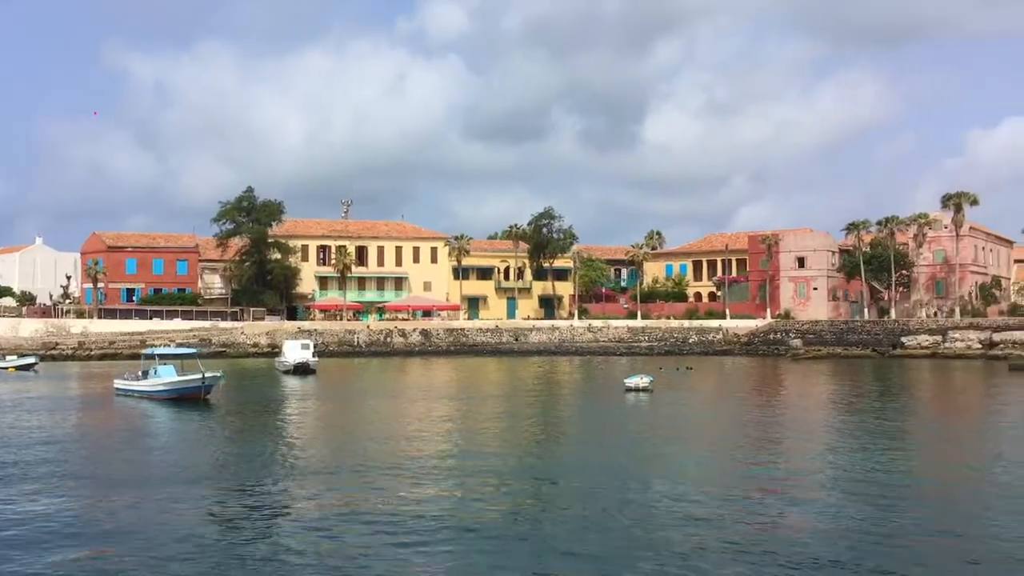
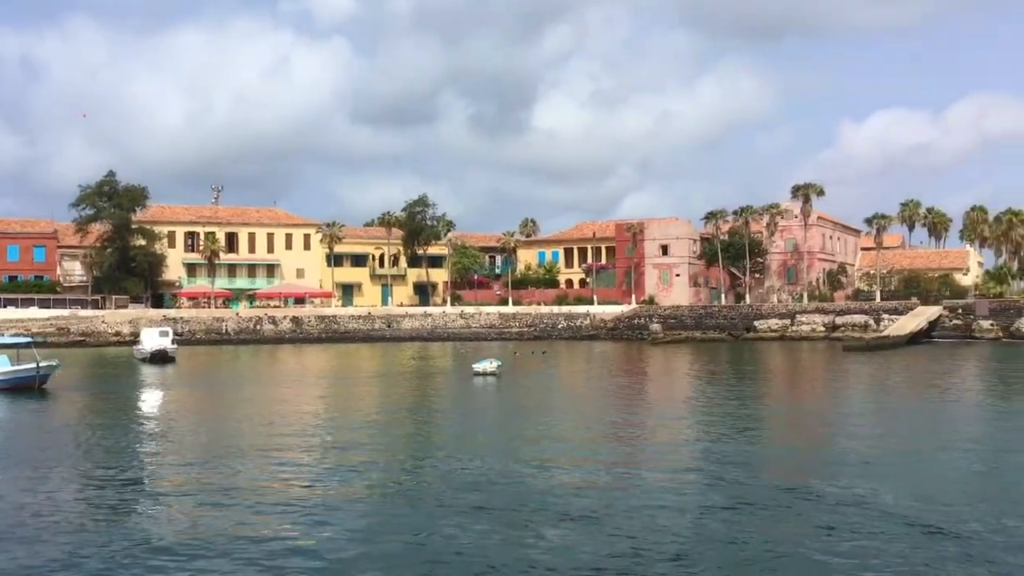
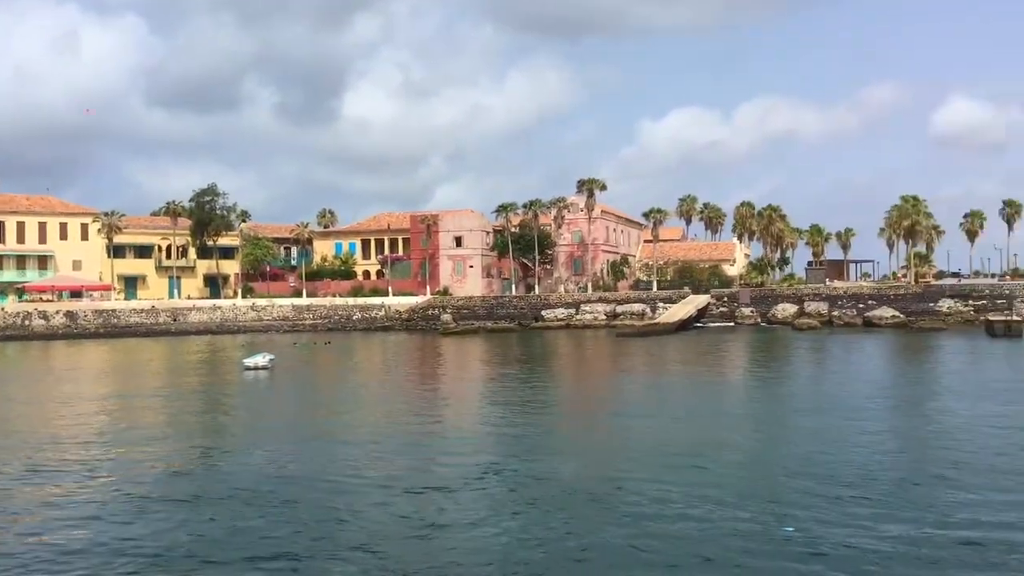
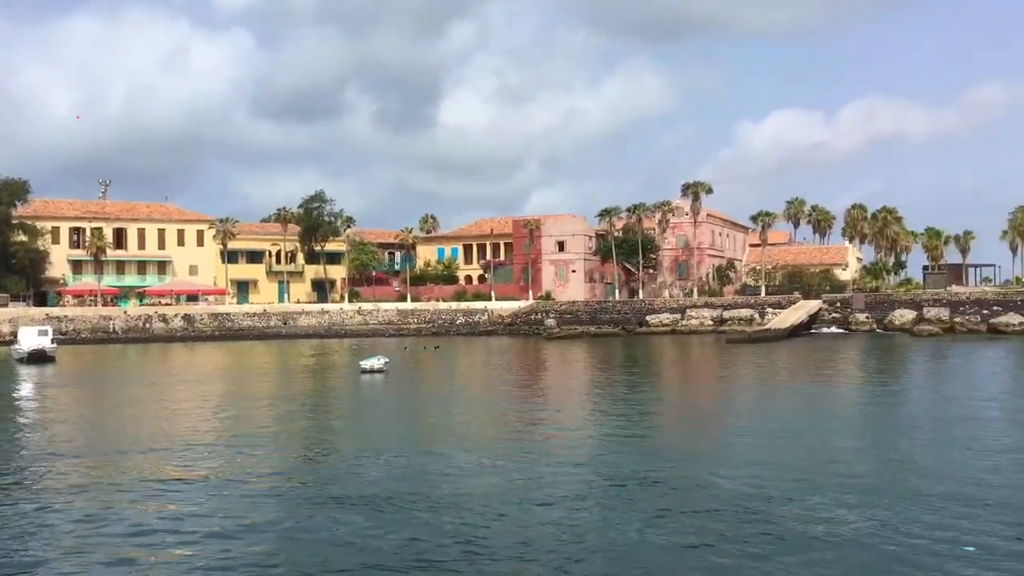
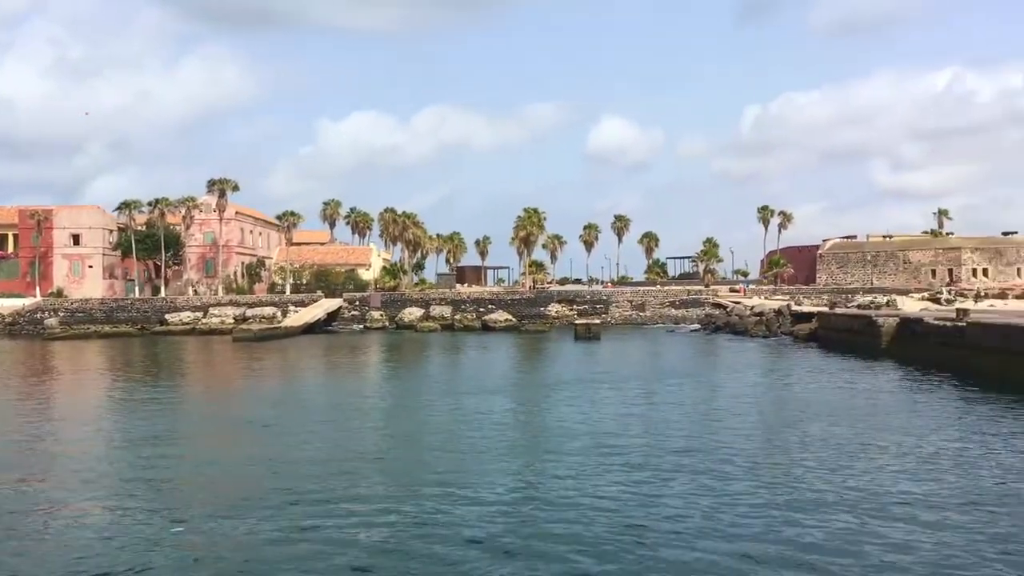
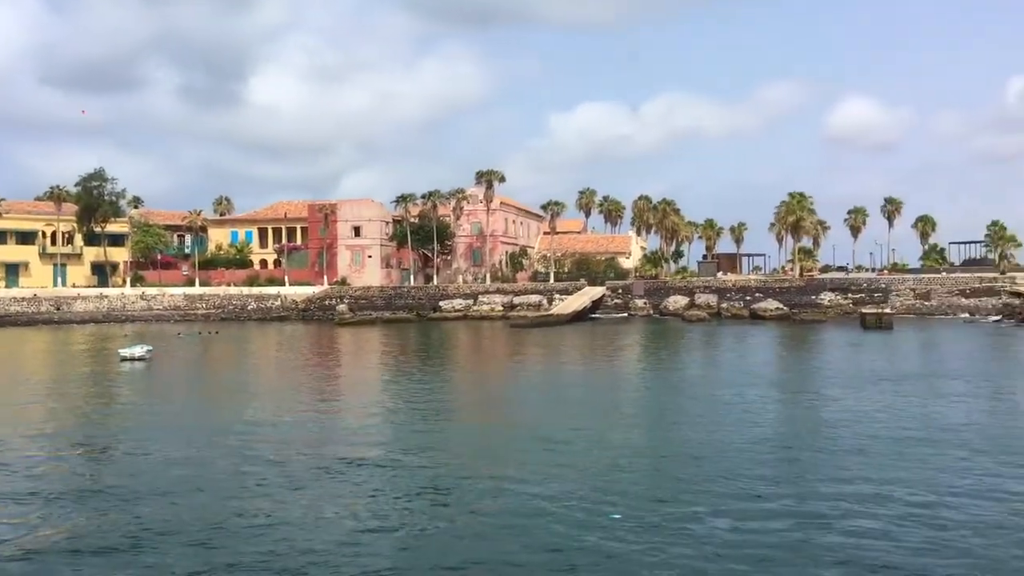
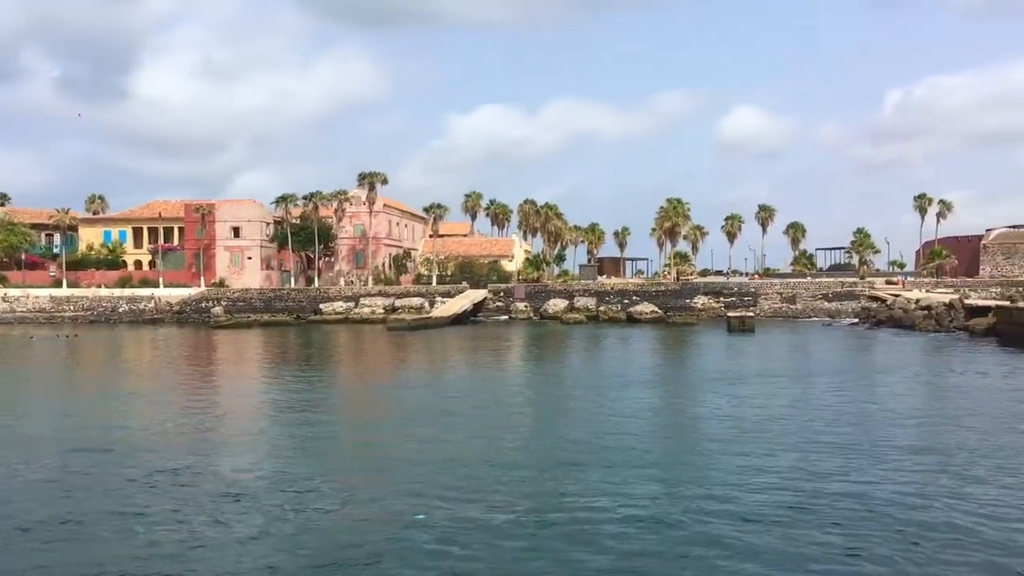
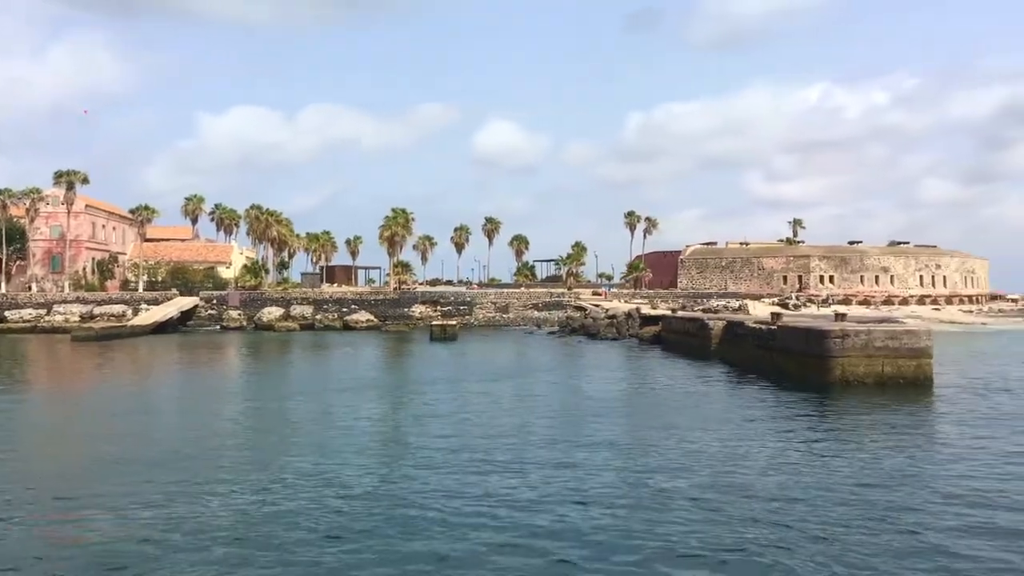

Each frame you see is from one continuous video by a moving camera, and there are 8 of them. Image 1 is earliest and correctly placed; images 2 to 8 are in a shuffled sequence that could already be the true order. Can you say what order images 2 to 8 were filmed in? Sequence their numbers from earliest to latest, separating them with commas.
2, 4, 3, 6, 7, 5, 8
